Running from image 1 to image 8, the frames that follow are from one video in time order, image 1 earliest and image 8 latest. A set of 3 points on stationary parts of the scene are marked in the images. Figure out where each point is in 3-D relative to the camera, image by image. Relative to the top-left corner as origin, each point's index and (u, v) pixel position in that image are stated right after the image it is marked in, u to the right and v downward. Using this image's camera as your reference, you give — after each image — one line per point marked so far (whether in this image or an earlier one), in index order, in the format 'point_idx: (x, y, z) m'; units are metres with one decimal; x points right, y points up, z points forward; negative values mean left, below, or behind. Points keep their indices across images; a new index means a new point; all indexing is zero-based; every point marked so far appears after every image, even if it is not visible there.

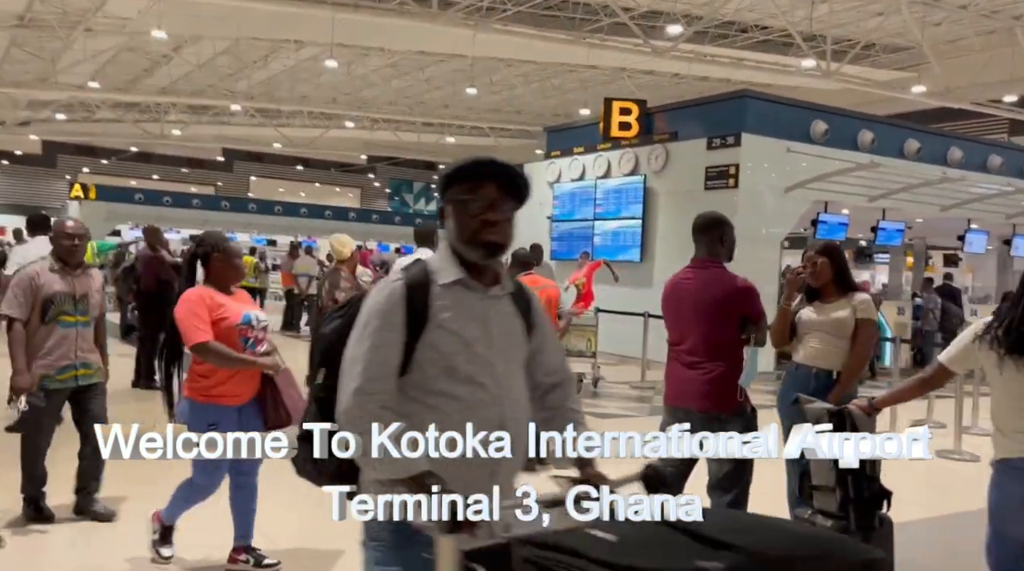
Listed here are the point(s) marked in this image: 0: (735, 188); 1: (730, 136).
0: (+2.3, +1.0, +10.0) m
1: (+2.3, +1.6, +10.1) m
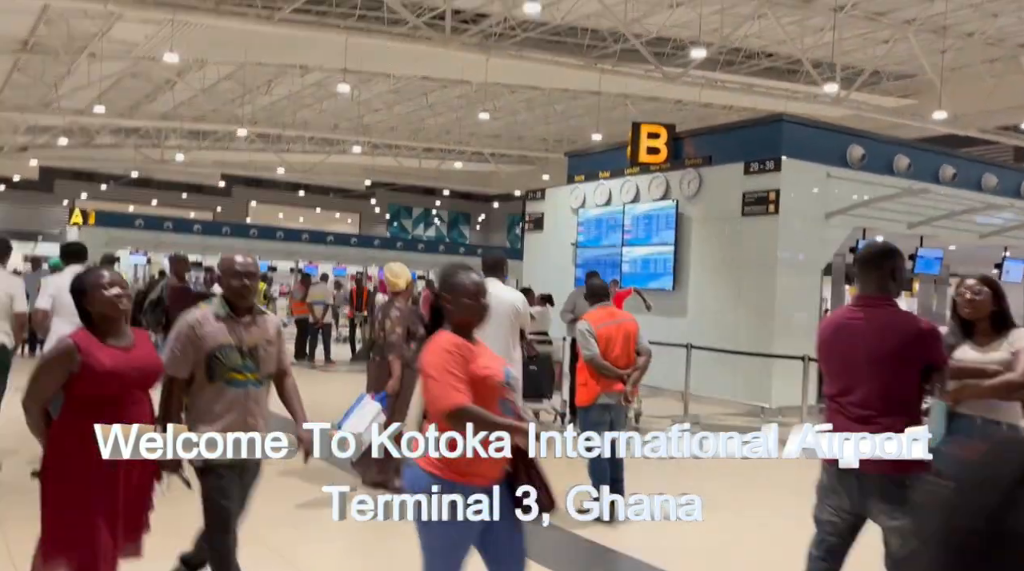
0: (+2.6, +0.7, +9.7) m
1: (+2.6, +1.3, +9.8) m
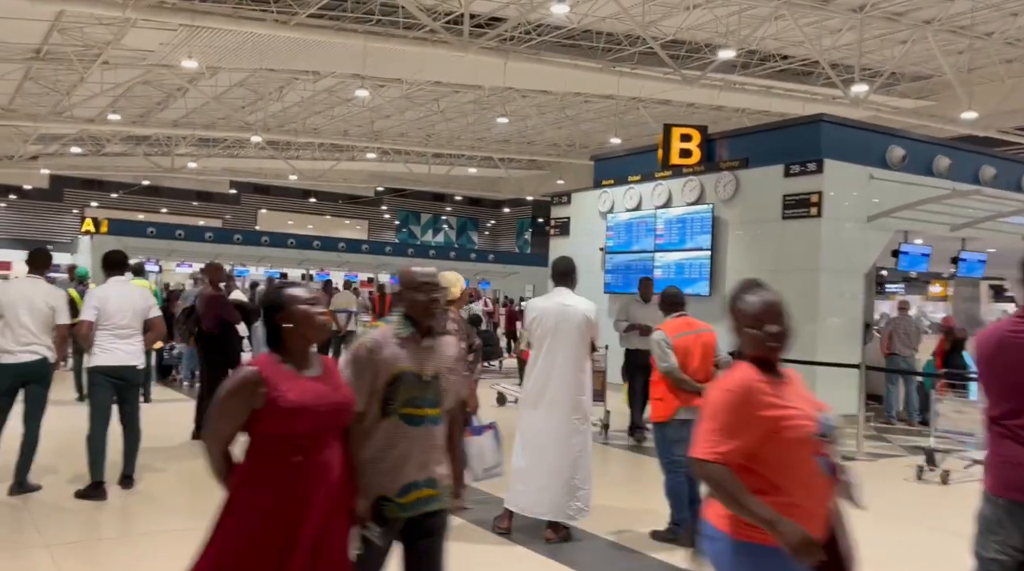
0: (+3.0, +0.7, +9.5) m
1: (+2.9, +1.2, +9.6) m
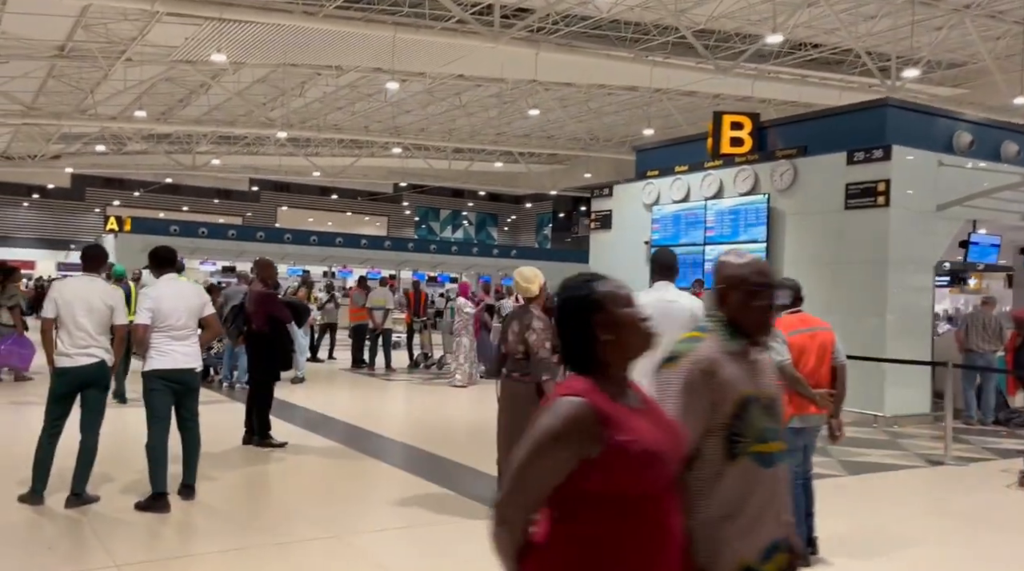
0: (+3.5, +0.7, +9.1) m
1: (+3.4, +1.3, +9.2) m
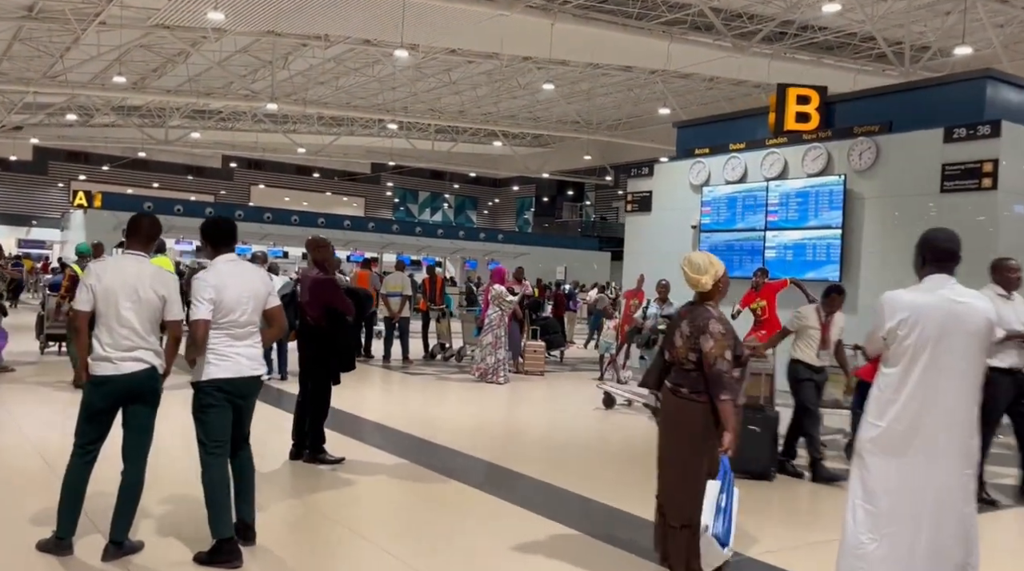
0: (+4.0, +0.8, +8.1) m
1: (+4.0, +1.3, +8.2) m
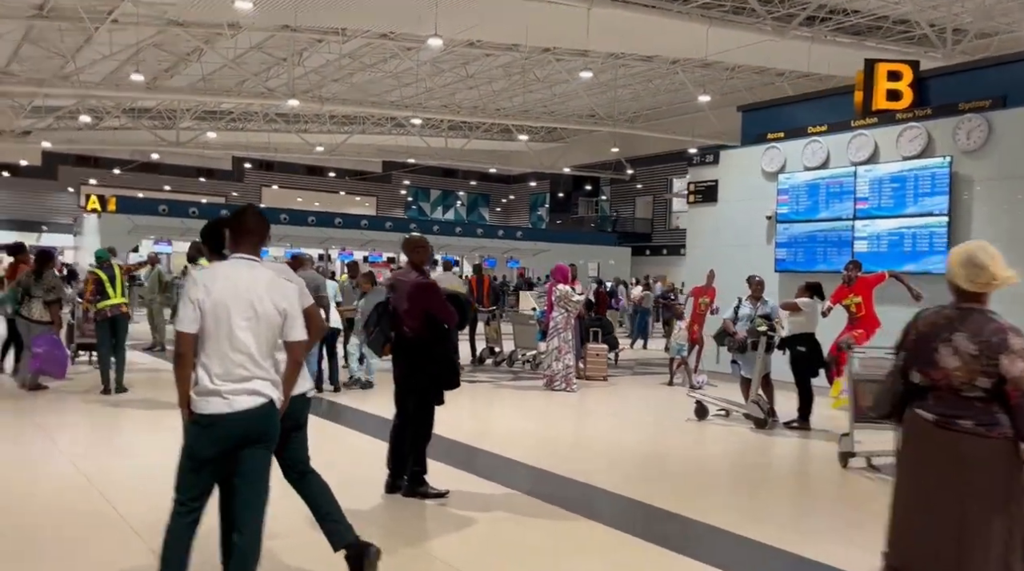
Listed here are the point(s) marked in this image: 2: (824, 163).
0: (+4.6, +0.9, +7.3) m
1: (+4.6, +1.4, +7.4) m
2: (+3.1, +1.2, +9.8) m
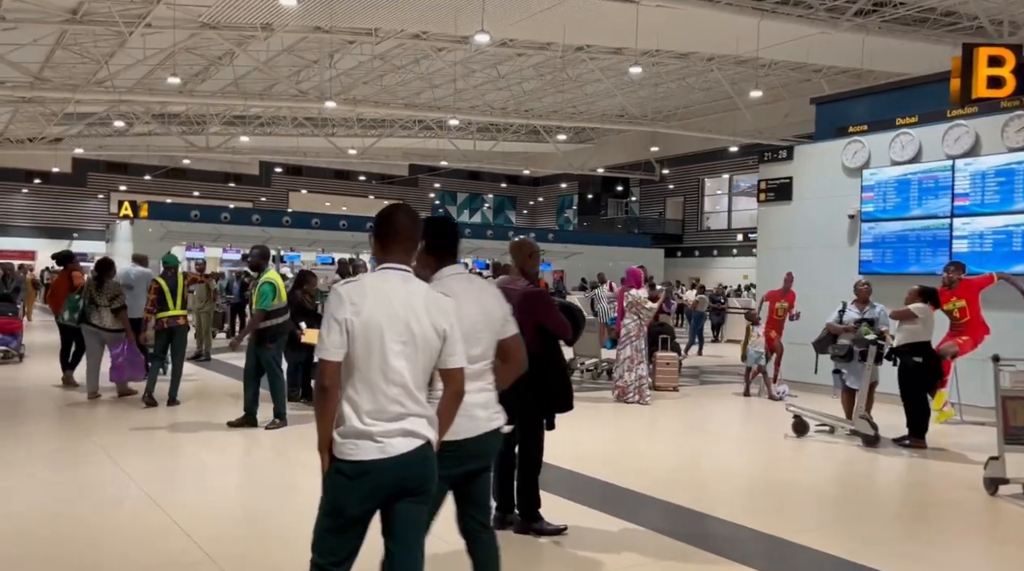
0: (+5.2, +0.9, +6.6) m
1: (+5.2, +1.4, +6.7) m
2: (+3.8, +1.2, +9.1) m
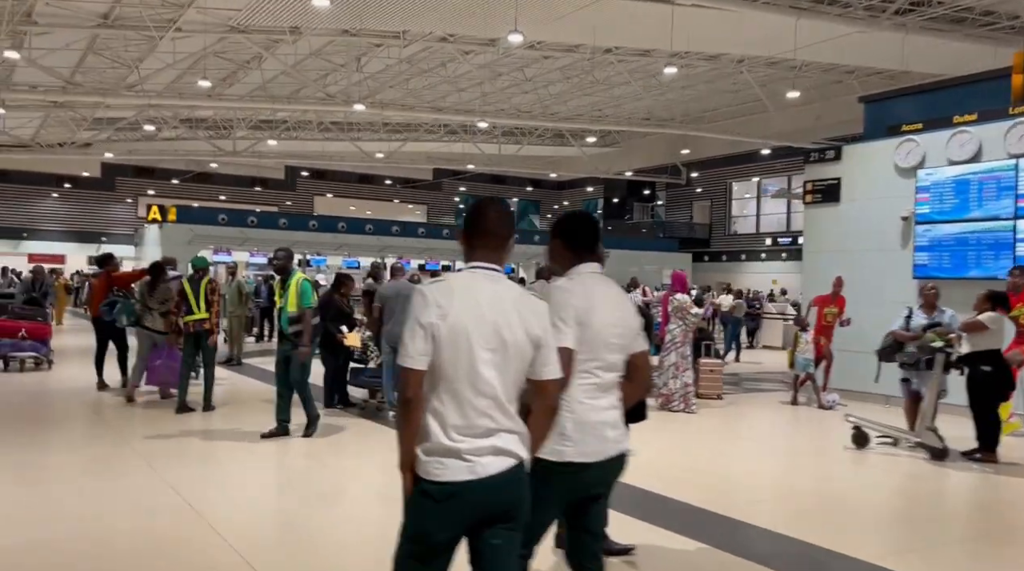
0: (+5.5, +0.8, +6.2) m
1: (+5.5, +1.4, +6.3) m
2: (+4.2, +1.2, +8.8) m
